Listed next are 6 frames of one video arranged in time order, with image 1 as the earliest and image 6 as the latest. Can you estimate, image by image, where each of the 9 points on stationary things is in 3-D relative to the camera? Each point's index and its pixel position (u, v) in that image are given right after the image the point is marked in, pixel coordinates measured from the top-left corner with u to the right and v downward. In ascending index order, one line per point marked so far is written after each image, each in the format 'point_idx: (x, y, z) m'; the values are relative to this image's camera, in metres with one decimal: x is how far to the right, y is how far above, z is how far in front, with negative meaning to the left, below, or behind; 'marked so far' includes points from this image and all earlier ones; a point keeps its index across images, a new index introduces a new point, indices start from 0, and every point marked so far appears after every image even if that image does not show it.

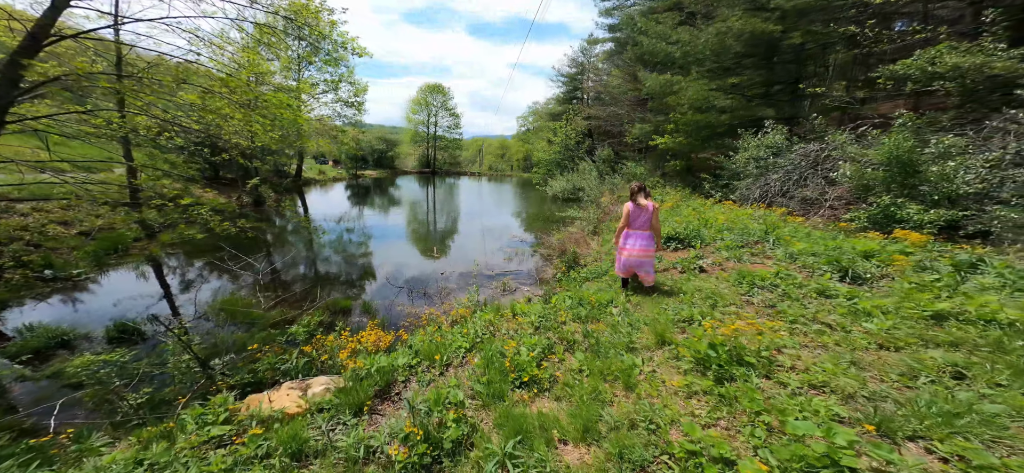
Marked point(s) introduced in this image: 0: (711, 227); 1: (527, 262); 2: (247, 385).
0: (+4.4, +0.3, +8.5) m
1: (+0.4, -0.7, +10.8) m
2: (-2.7, -1.5, +3.9) m
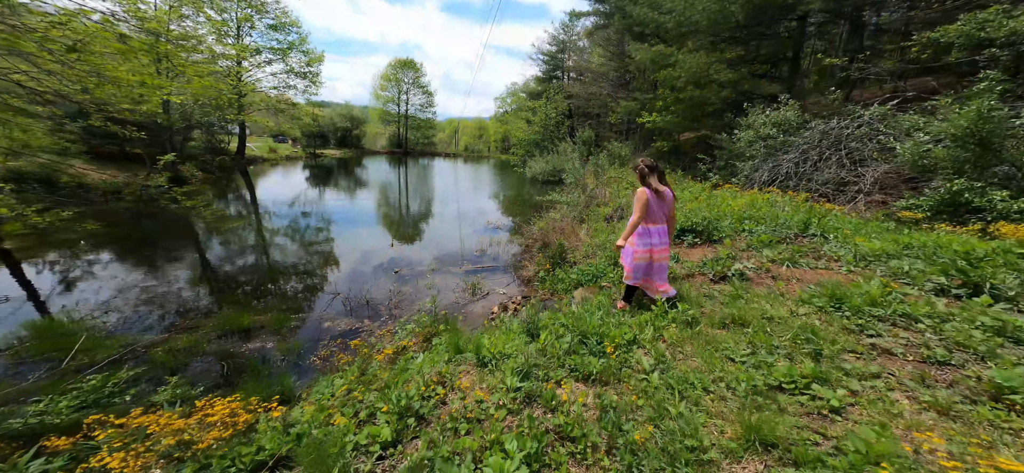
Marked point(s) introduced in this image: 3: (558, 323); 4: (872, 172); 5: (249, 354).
0: (+3.9, +0.4, +6.7) m
1: (-0.2, -0.4, +8.8) m
2: (-3.0, -1.5, +1.8) m
3: (+0.4, -0.8, +3.7) m
4: (+6.4, +1.1, +6.8) m
5: (-3.2, -1.4, +4.6) m
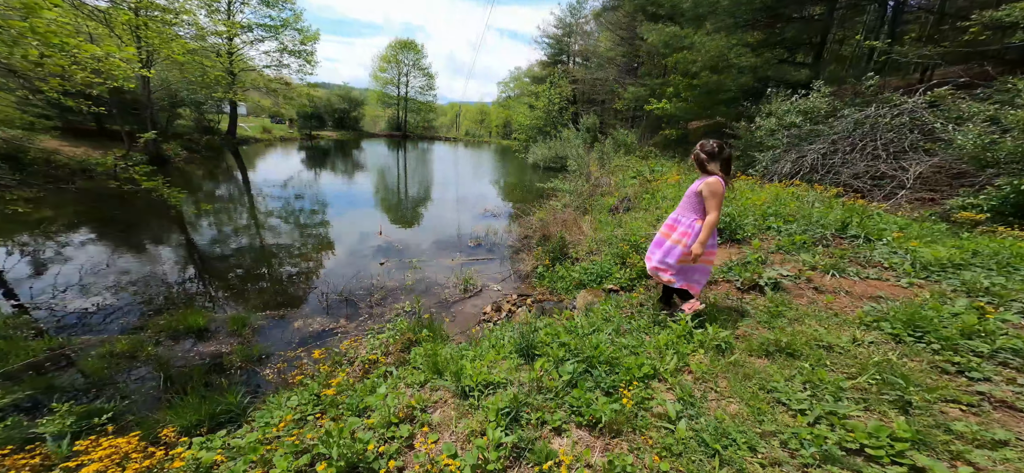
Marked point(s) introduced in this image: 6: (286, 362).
0: (+3.8, +0.4, +6.0) m
1: (-0.3, -0.2, +8.1) m
2: (-3.1, -1.5, +1.2) m
3: (+0.4, -0.8, +3.0) m
4: (+6.4, +1.1, +6.0) m
5: (-3.3, -1.3, +3.9) m
6: (-2.3, -1.3, +3.9) m
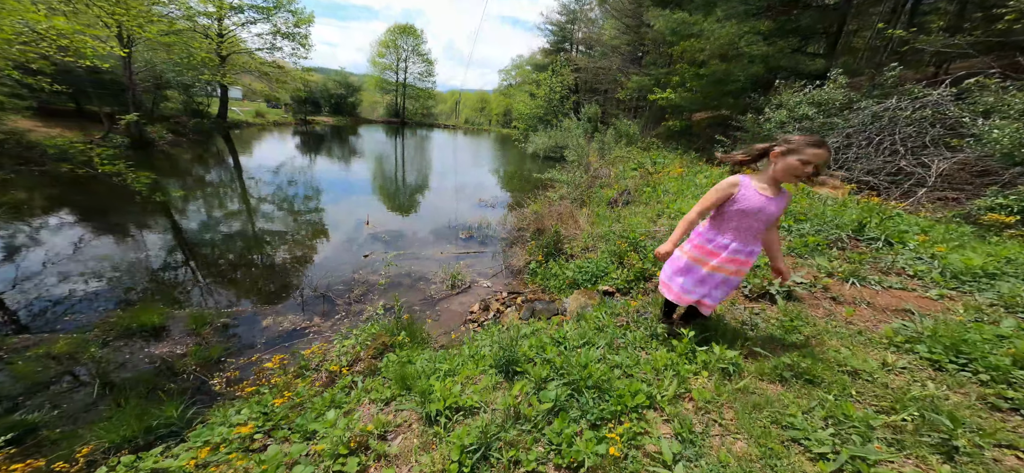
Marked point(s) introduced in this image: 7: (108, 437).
0: (+3.7, +0.5, +5.6) m
1: (-0.4, -0.1, +7.8) m
2: (-3.2, -1.5, +0.9) m
3: (+0.2, -0.8, +2.6) m
4: (+6.3, +1.1, +5.6) m
5: (-3.4, -1.2, +3.6) m
6: (-2.5, -1.2, +3.5) m
7: (-2.7, -1.3, +2.5) m
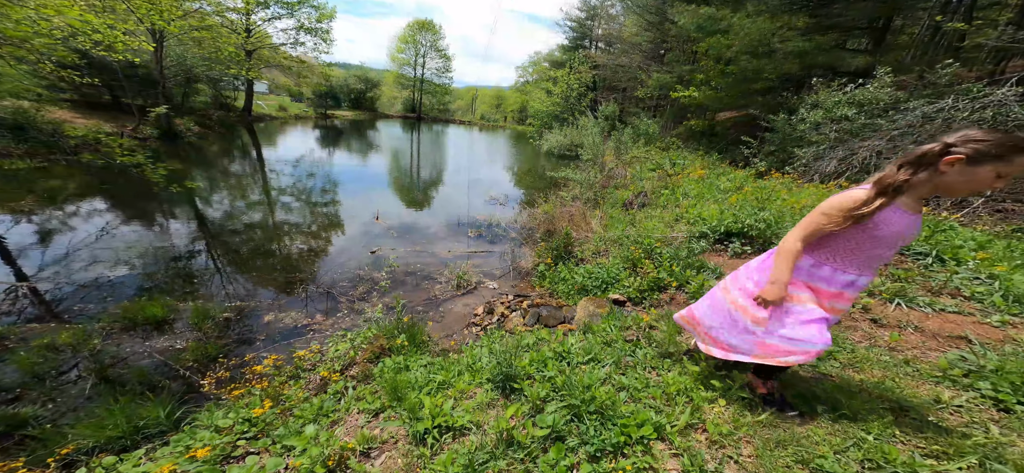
0: (+3.8, +0.3, +5.2) m
1: (-0.2, -0.1, +7.6) m
2: (-3.3, -1.4, +0.8) m
3: (+0.2, -0.9, +2.4) m
4: (+6.4, +0.9, +5.1) m
5: (-3.4, -1.1, +3.5) m
6: (-2.5, -1.2, +3.5) m
7: (-2.7, -1.3, +2.5) m
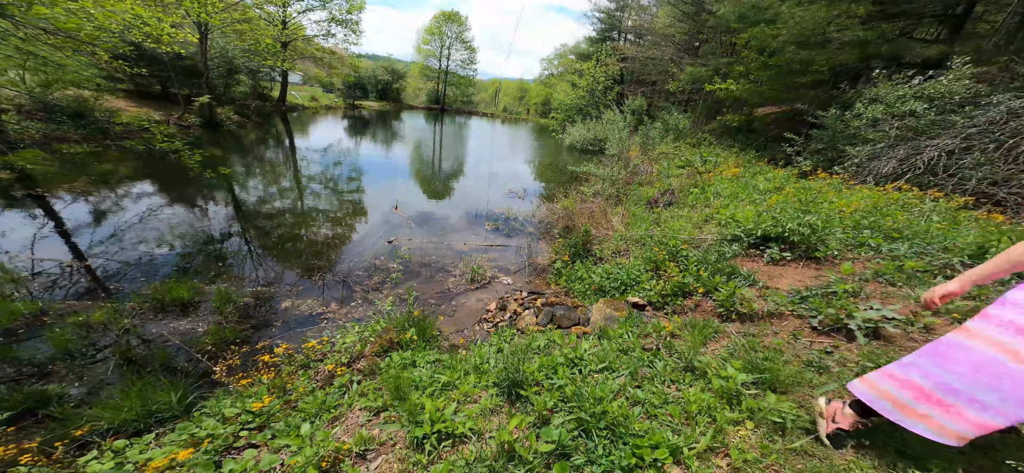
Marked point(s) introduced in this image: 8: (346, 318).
0: (+4.1, +0.3, +4.8) m
1: (+0.3, 0.0, +7.4) m
2: (-3.4, -1.3, +0.9) m
3: (+0.2, -0.9, +2.3) m
4: (+6.7, +0.7, +4.5) m
5: (-3.3, -1.0, +3.6) m
6: (-2.3, -1.1, +3.5) m
7: (-2.7, -1.2, +2.5) m
8: (-1.8, -0.9, +4.2) m
